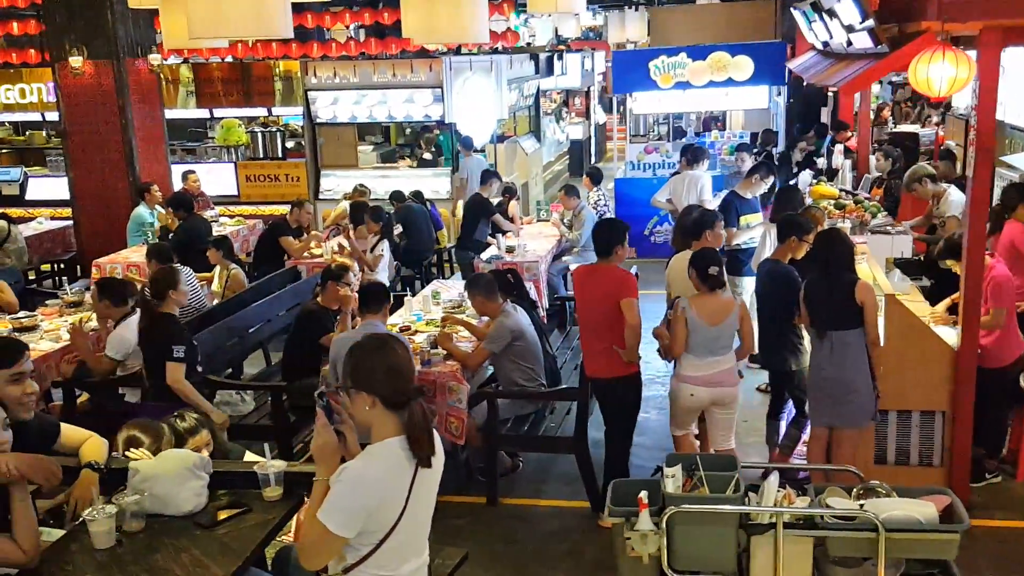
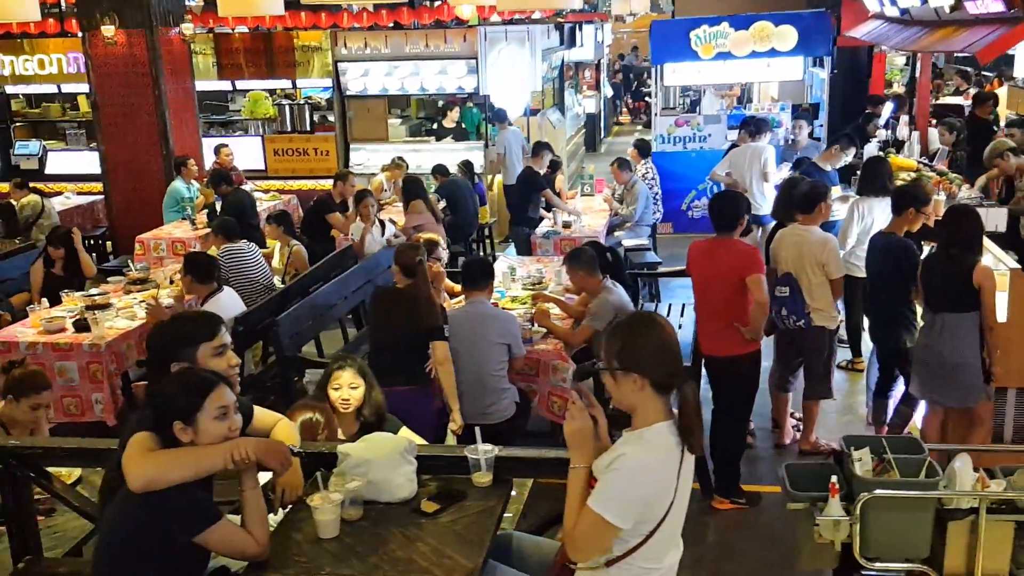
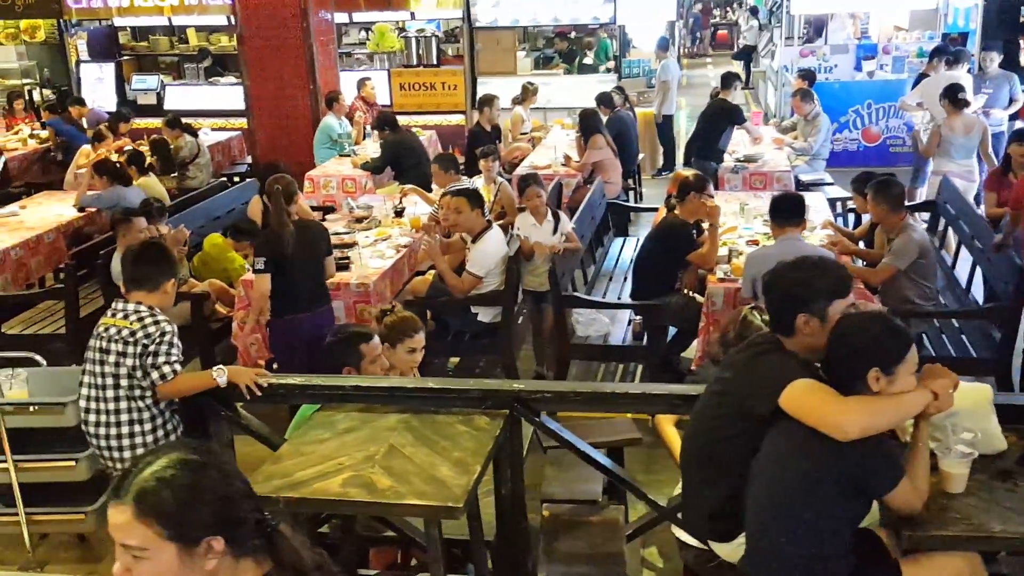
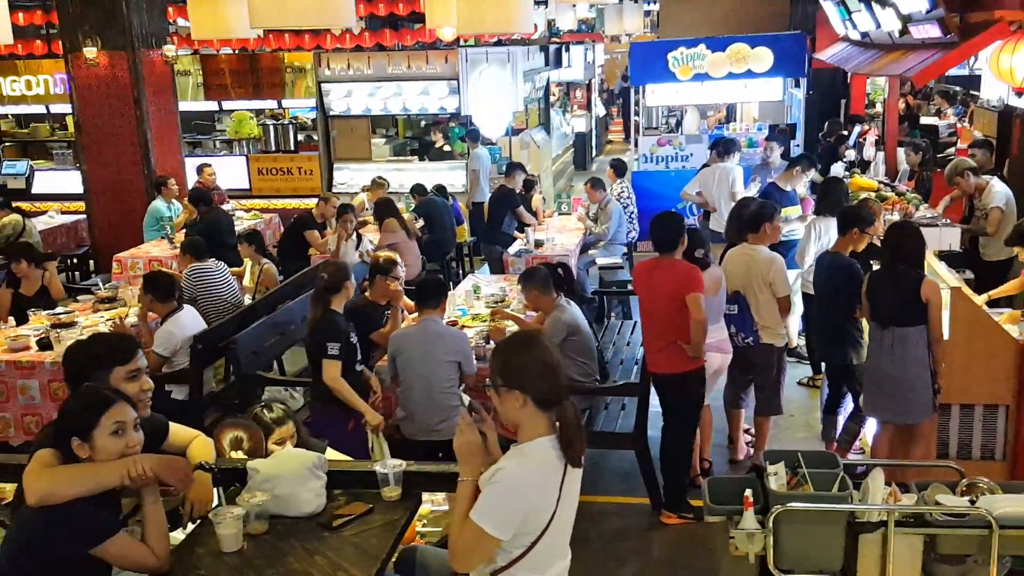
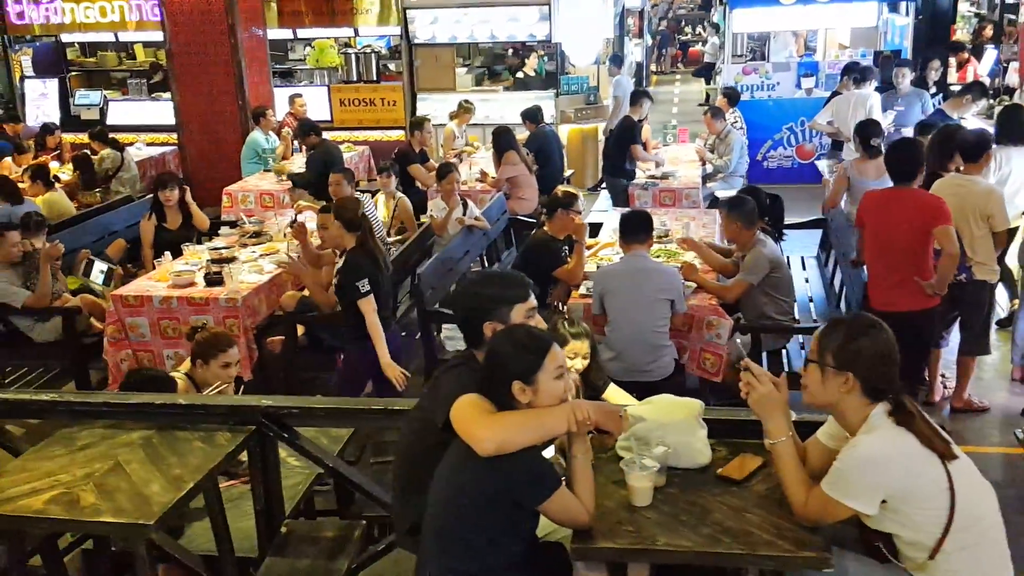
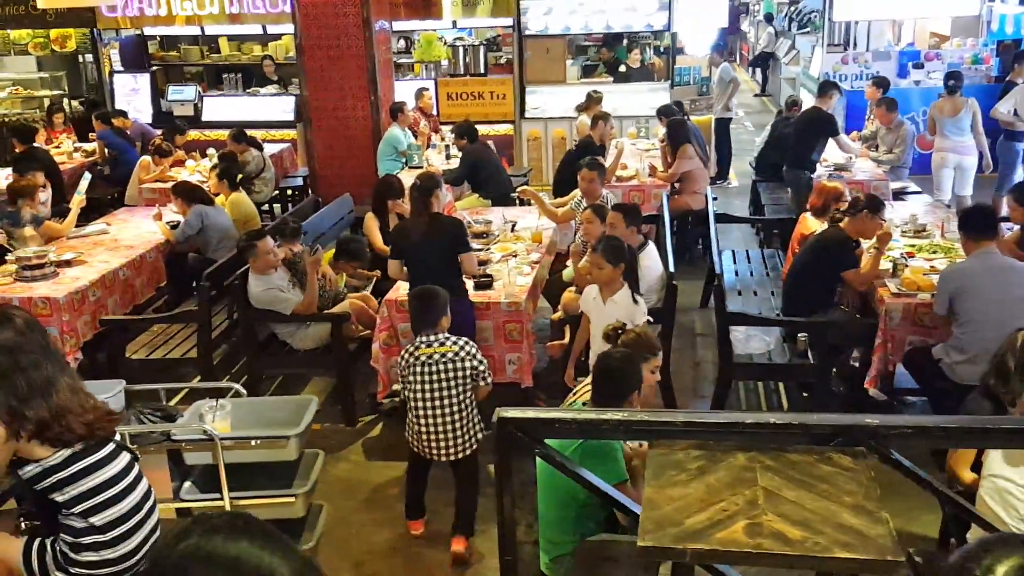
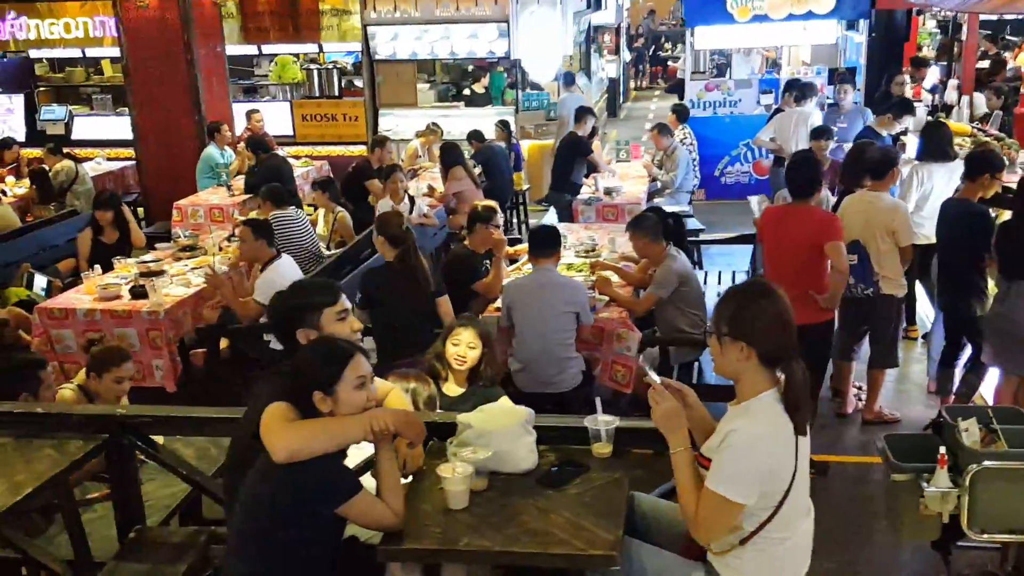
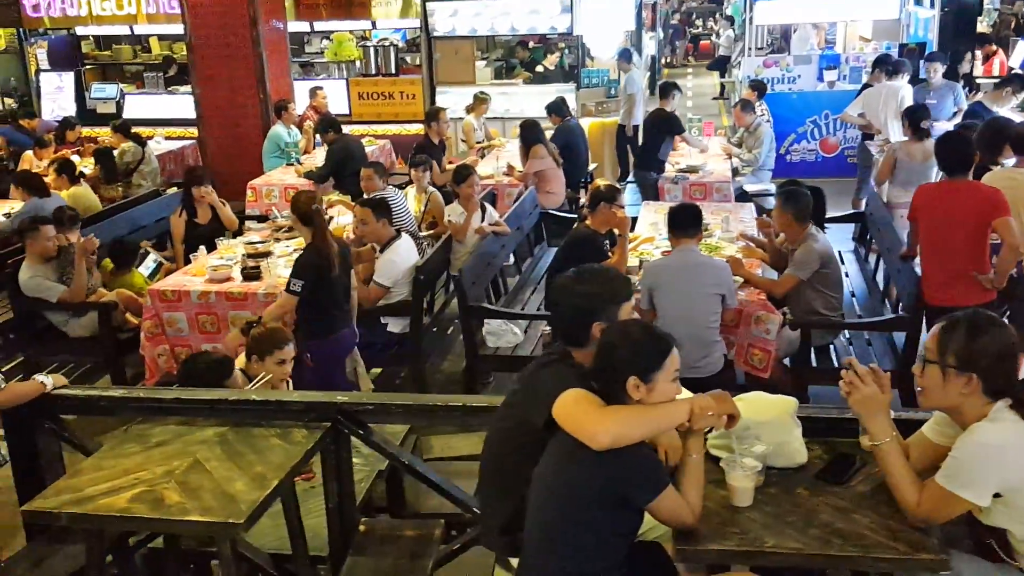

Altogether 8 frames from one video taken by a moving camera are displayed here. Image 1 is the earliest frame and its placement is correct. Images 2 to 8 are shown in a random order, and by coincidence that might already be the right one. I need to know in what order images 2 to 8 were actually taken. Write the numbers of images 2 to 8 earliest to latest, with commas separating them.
4, 2, 7, 5, 8, 3, 6
